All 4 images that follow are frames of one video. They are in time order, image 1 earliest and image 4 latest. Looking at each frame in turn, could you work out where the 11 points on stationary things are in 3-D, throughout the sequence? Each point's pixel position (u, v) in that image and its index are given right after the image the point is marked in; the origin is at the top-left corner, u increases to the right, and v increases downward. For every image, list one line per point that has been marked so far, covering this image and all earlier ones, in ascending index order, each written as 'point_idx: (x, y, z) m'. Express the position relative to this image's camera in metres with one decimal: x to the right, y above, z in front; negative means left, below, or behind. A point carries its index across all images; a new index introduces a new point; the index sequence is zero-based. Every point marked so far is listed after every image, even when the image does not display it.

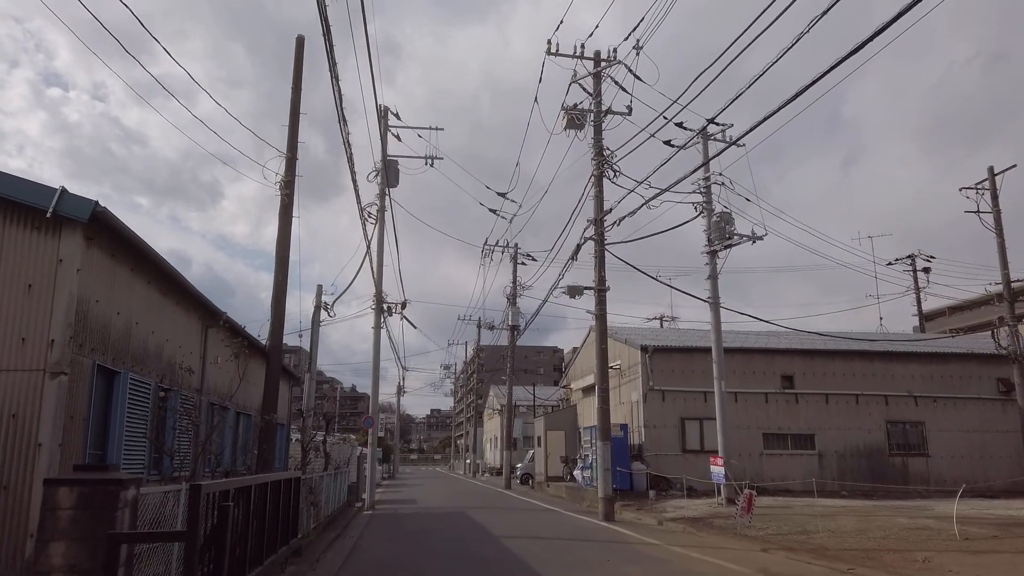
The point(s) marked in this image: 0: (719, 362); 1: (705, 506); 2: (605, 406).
0: (+5.2, -1.9, +18.4) m
1: (+4.7, -5.3, +17.7) m
2: (+2.1, -2.7, +16.6) m
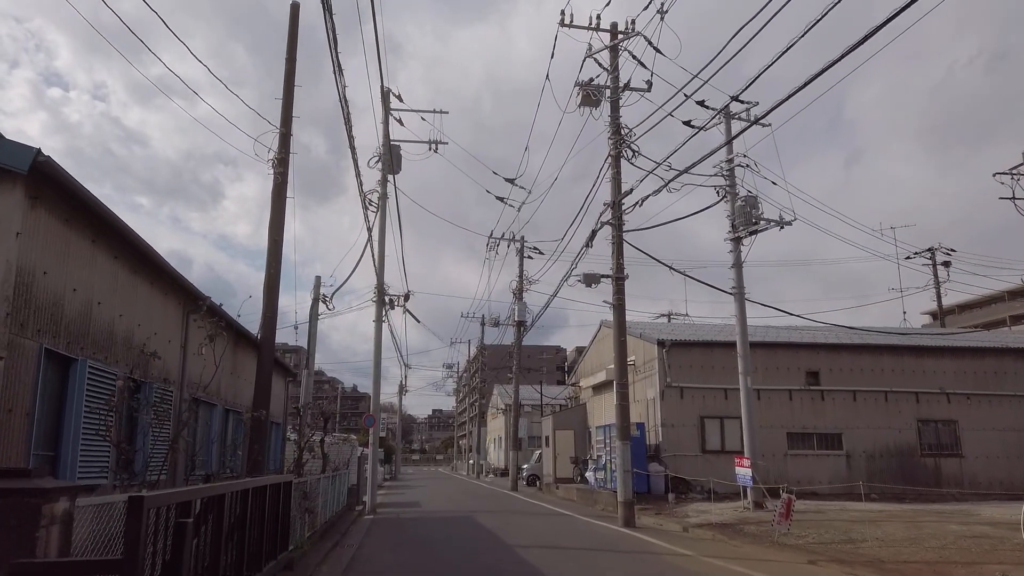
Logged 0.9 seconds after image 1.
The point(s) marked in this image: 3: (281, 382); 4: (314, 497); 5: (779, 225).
0: (+5.5, -1.6, +17.2) m
1: (+5.0, -5.1, +16.4) m
2: (+2.4, -2.4, +15.4) m
3: (-5.0, -2.0, +15.6) m
4: (-3.4, -3.5, +12.4) m
5: (+6.3, +1.5, +17.2) m
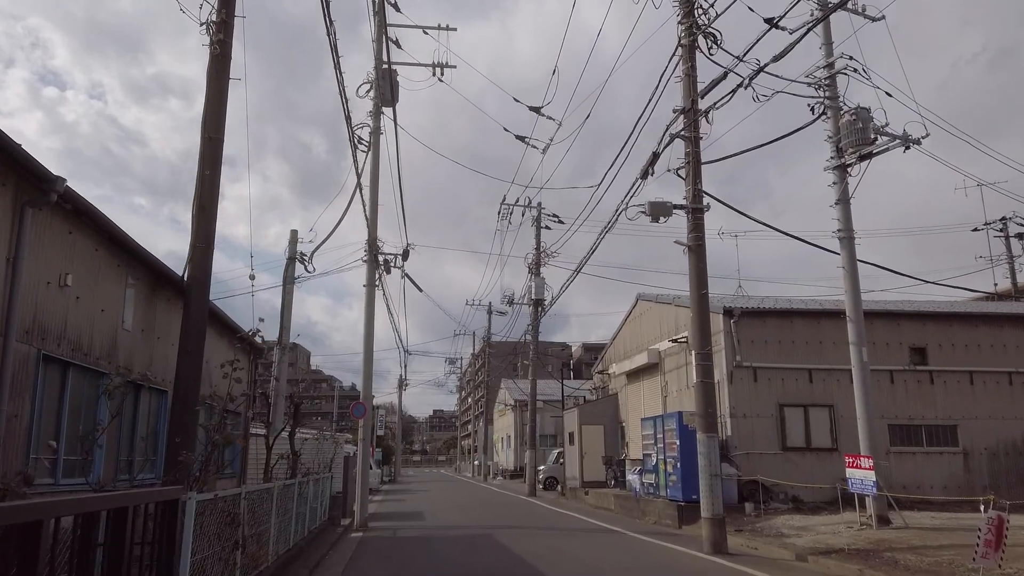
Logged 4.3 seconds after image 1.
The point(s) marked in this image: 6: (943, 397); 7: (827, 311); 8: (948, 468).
0: (+6.1, -0.6, +12.9) m
1: (+5.6, -4.0, +12.1) m
2: (+3.0, -1.4, +11.1) m
3: (-4.4, -1.0, +11.3) m
4: (-2.8, -2.5, +8.0) m
5: (+6.9, +2.5, +12.8) m
6: (+9.8, -2.5, +16.4) m
7: (+7.2, -0.5, +16.5) m
8: (+9.6, -4.0, +16.0) m
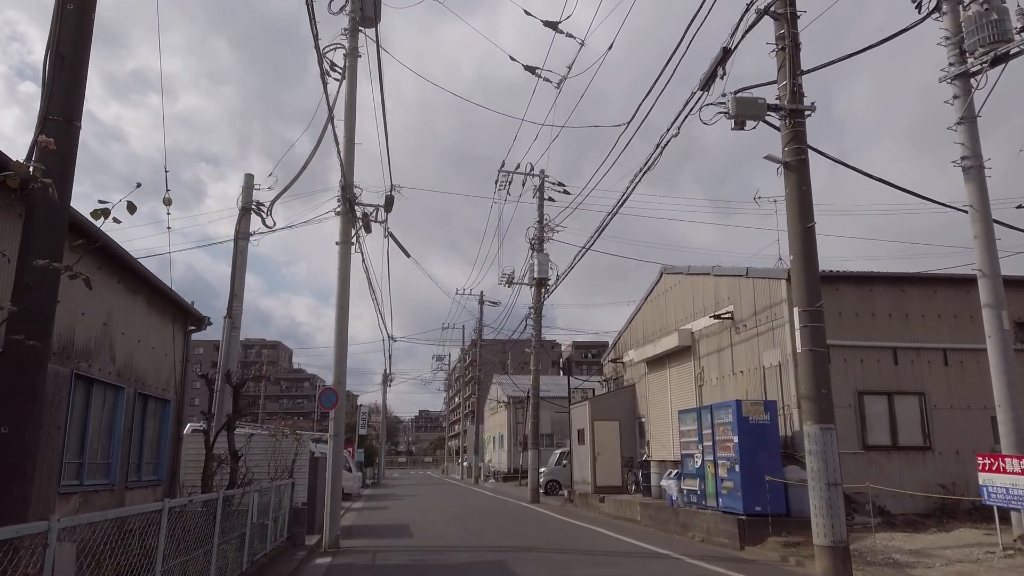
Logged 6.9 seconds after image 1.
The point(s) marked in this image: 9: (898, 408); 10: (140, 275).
0: (+6.4, +0.2, +9.6) m
1: (+5.9, -3.3, +8.9) m
2: (+3.3, -0.6, +7.8) m
3: (-4.1, -0.2, +7.9) m
4: (-2.4, -1.7, +4.6) m
5: (+7.2, +3.3, +9.6) m
6: (+10.0, -1.7, +13.2) m
7: (+7.4, +0.2, +13.4) m
8: (+9.8, -3.2, +12.9) m
9: (+6.8, -2.1, +12.8) m
10: (-4.2, 0.0, +8.8) m
